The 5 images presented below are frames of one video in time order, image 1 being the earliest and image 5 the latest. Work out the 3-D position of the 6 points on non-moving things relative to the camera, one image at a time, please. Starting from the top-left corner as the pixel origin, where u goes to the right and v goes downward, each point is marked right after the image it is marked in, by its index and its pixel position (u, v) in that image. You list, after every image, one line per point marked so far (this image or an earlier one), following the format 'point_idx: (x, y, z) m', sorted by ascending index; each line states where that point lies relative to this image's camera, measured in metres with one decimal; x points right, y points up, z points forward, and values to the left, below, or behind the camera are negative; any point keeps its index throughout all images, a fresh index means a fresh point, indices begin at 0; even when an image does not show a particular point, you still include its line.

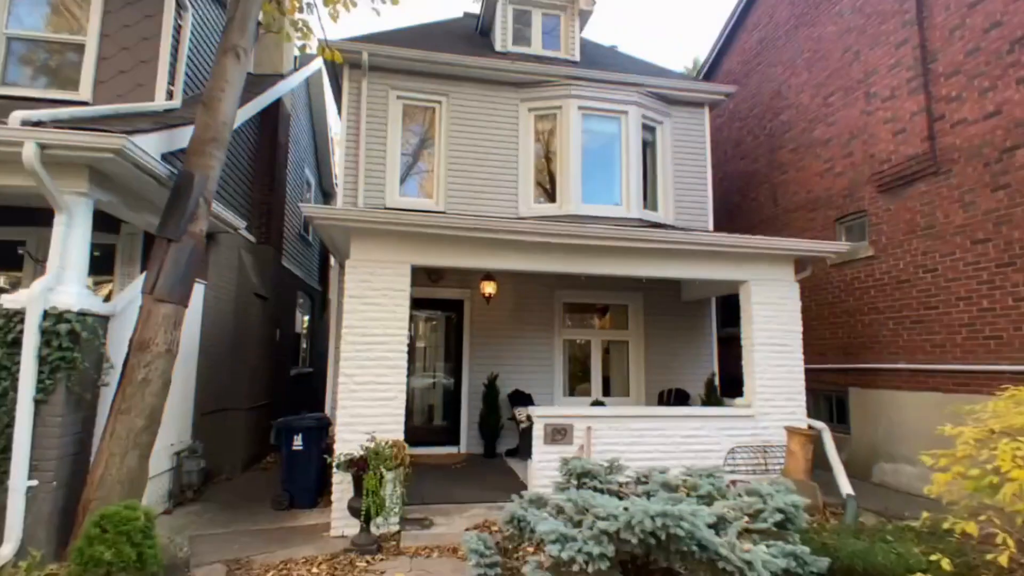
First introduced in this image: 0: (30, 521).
0: (-3.6, -1.8, +3.8) m
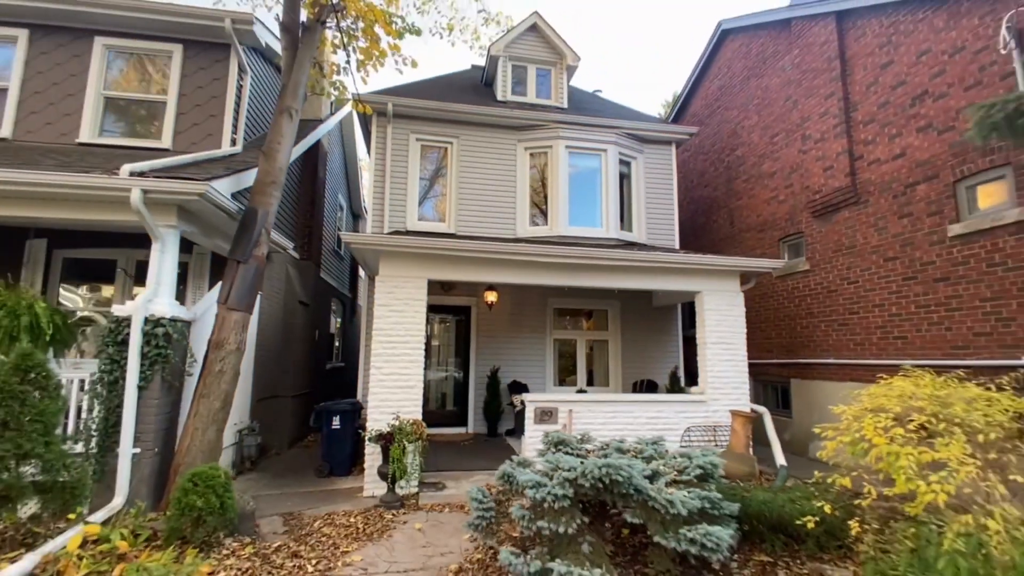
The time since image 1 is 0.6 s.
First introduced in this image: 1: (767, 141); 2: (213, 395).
0: (-3.7, -1.9, +4.9) m
1: (+4.7, +2.7, +9.3) m
2: (-3.1, -1.1, +5.2) m
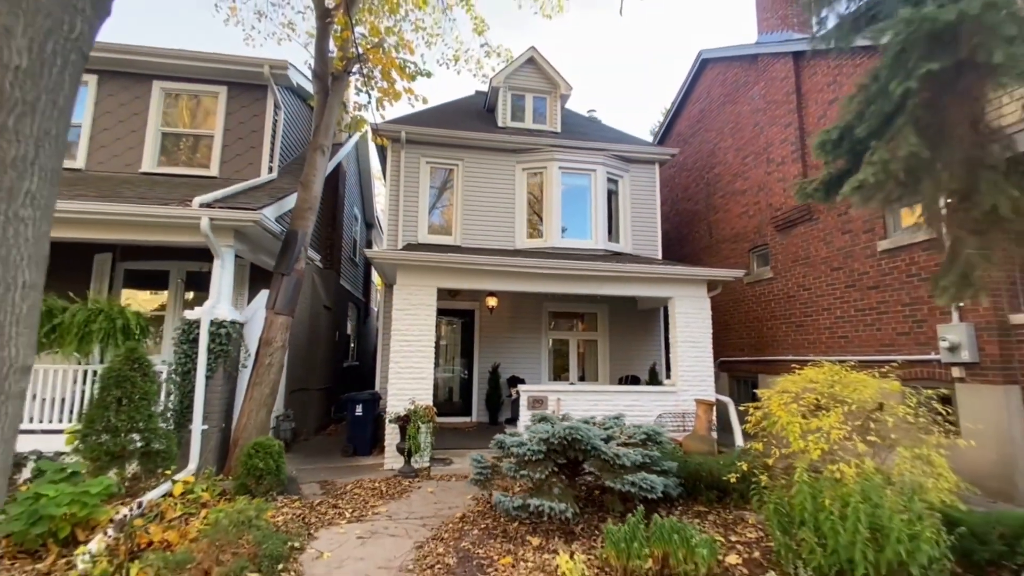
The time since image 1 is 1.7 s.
0: (-3.7, -2.0, +6.1) m
1: (+4.7, +2.6, +10.4) m
2: (-3.1, -1.2, +6.4) m
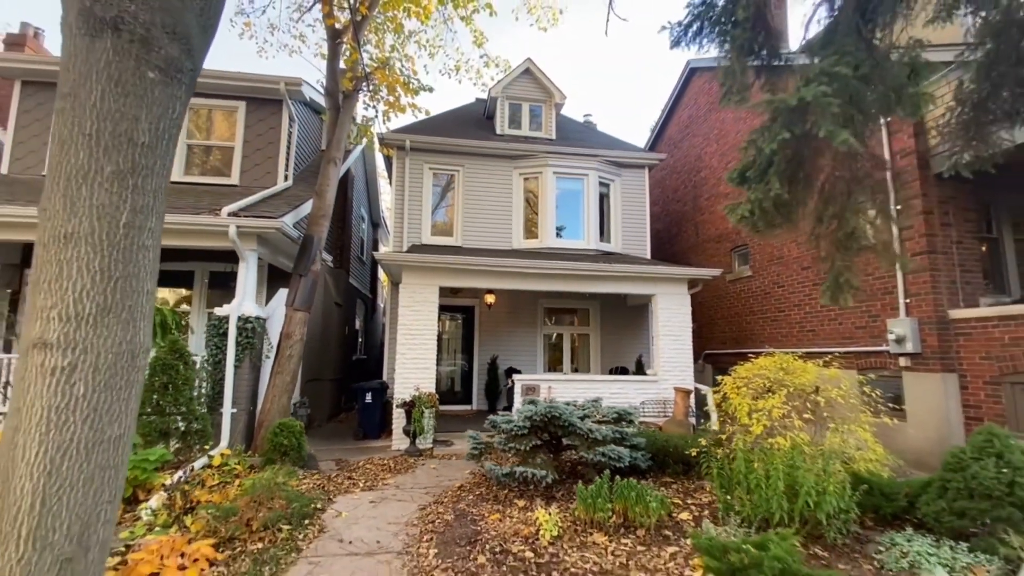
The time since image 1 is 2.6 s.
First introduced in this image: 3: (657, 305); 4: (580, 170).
0: (-3.8, -2.0, +6.9) m
1: (+4.6, +2.7, +11.1) m
2: (-3.2, -1.2, +7.2) m
3: (+2.6, -0.3, +9.1) m
4: (+1.5, +2.7, +11.3) m
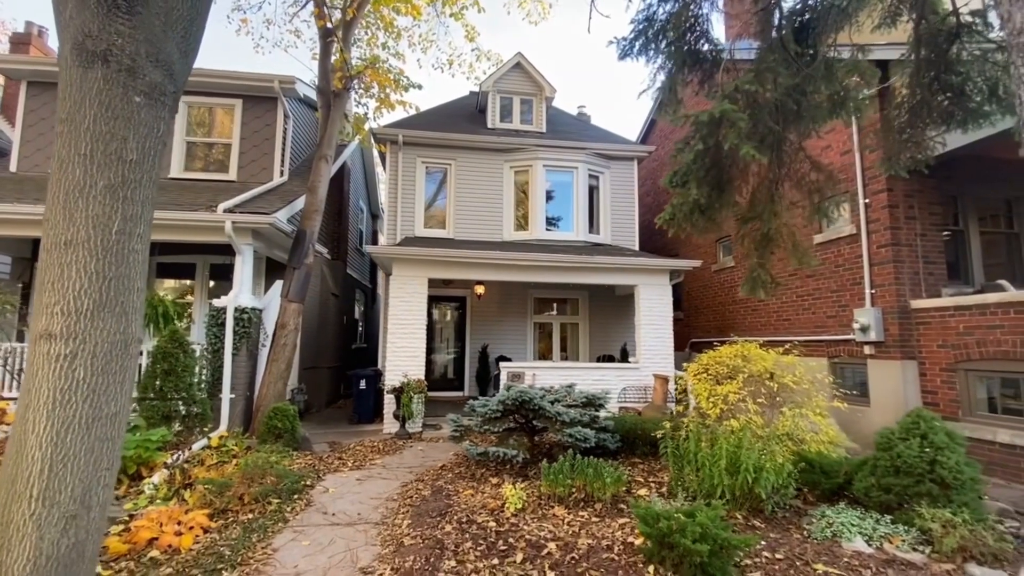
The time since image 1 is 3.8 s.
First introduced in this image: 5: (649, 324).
0: (-4.1, -1.9, +7.4) m
1: (+4.4, +2.9, +11.3) m
2: (-3.5, -1.1, +7.6) m
3: (+2.4, -0.1, +9.4) m
4: (+1.3, +2.9, +11.6) m
5: (+2.5, -0.7, +9.3) m
